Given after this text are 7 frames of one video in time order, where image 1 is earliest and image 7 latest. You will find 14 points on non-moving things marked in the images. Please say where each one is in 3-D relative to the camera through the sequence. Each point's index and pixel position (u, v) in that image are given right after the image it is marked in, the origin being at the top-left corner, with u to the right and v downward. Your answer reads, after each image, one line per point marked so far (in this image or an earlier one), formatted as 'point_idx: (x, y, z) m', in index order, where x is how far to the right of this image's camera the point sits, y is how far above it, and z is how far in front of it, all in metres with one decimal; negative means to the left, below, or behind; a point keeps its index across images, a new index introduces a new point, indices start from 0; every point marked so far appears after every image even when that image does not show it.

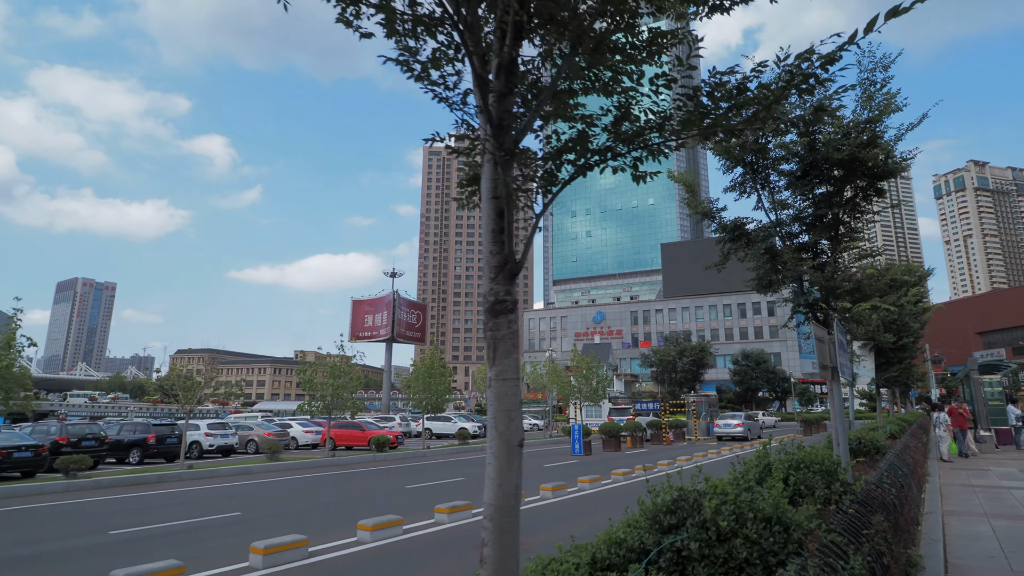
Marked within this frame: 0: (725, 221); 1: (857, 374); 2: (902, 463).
0: (+4.0, +1.3, +10.8) m
1: (+9.5, -2.4, +15.7) m
2: (+6.4, -2.9, +9.5) m
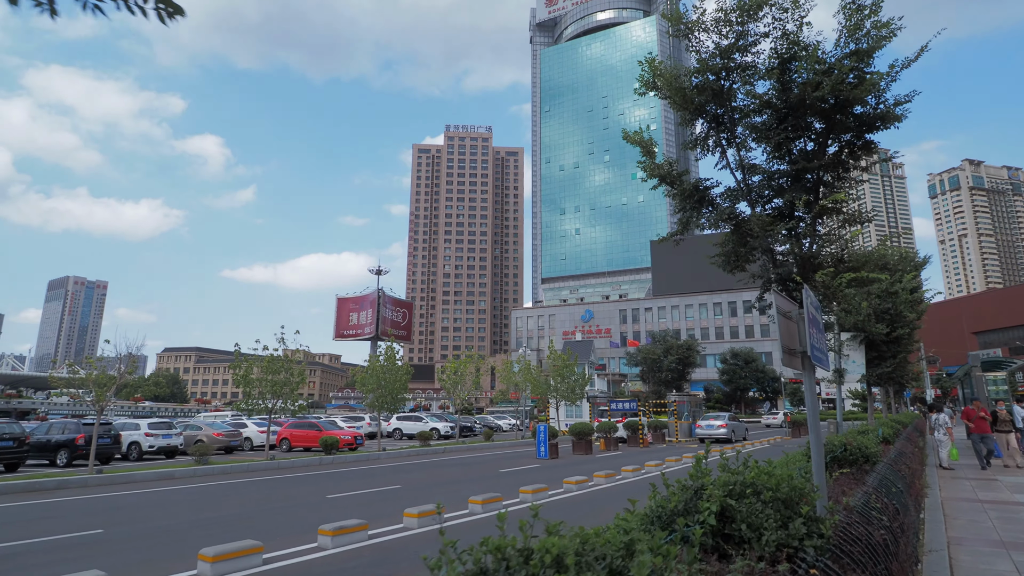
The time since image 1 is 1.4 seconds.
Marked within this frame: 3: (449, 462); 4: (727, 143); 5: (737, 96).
0: (+2.7, +1.7, +9.0) m
1: (+8.1, -2.0, +14.0) m
2: (+5.1, -2.5, +7.8) m
3: (-2.1, -5.8, +19.1) m
4: (+3.3, +2.3, +9.0) m
5: (+3.4, +2.9, +8.7) m
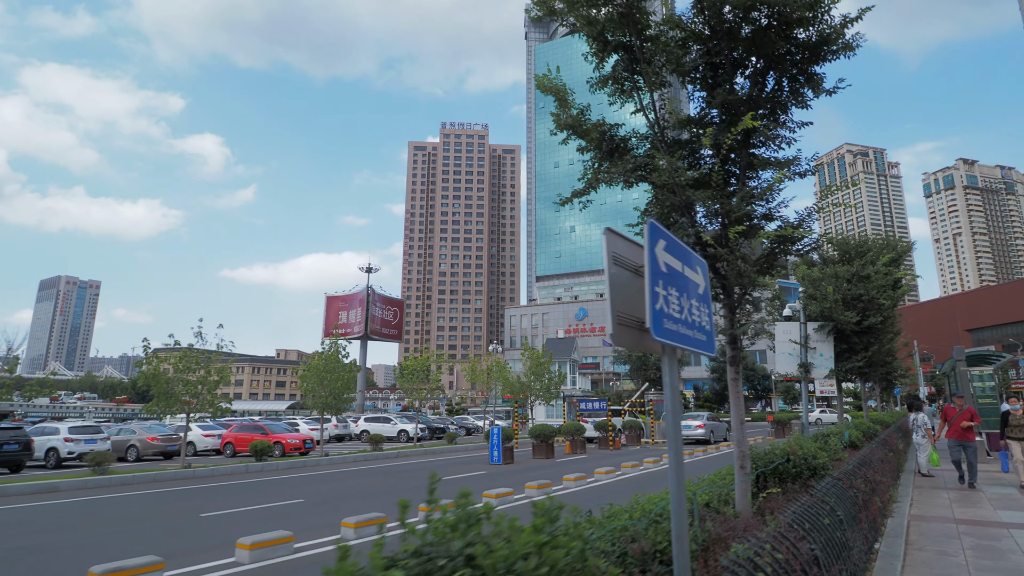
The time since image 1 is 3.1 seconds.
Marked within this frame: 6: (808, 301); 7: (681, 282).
0: (+1.0, +2.0, +7.3) m
1: (+6.4, -1.6, +12.3) m
2: (+3.4, -2.2, +6.0) m
3: (-3.8, -5.5, +17.4) m
4: (+1.6, +2.6, +7.3) m
5: (+1.7, +3.2, +6.9) m
6: (+7.0, -0.3, +13.6) m
7: (+1.0, 0.0, +3.4) m
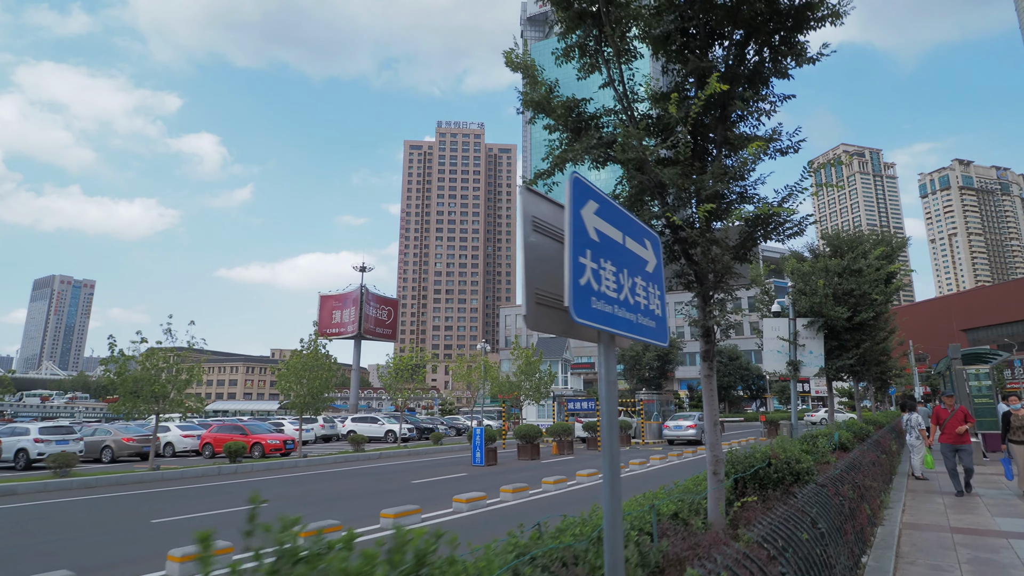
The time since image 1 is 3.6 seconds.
0: (+0.5, +2.1, +6.7) m
1: (+5.9, -1.5, +11.7) m
2: (+3.0, -2.1, +5.5) m
3: (-4.3, -5.3, +16.8) m
4: (+1.1, +2.8, +6.7) m
5: (+1.2, +3.3, +6.4) m
6: (+6.5, -0.1, +13.1) m
7: (+0.5, +0.2, +2.8) m
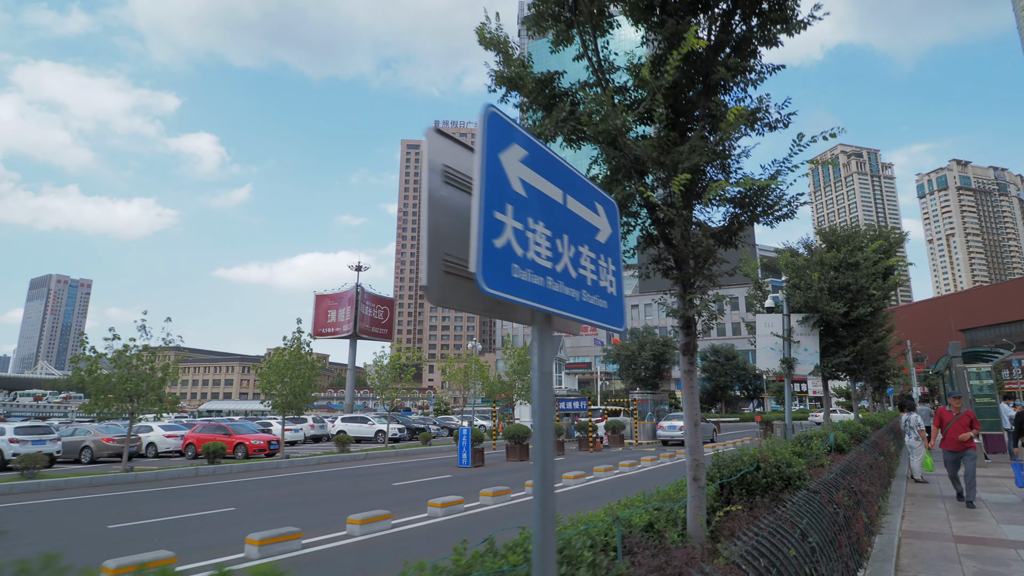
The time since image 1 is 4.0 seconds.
0: (+0.1, +2.2, +6.2) m
1: (+5.5, -1.4, +11.2) m
2: (+2.6, -2.0, +5.0) m
3: (-4.7, -5.2, +16.2) m
4: (+0.8, +2.9, +6.2) m
5: (+0.9, +3.5, +5.9) m
6: (+6.1, 0.0, +12.6) m
7: (+0.2, +0.3, +2.3) m
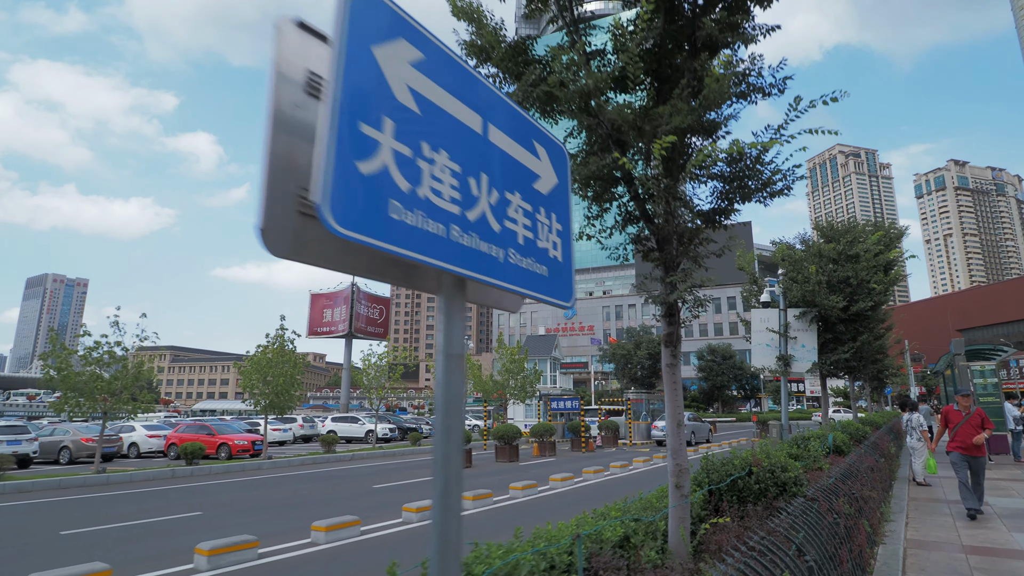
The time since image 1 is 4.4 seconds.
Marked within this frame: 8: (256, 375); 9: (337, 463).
0: (-0.2, +2.4, +5.6) m
1: (+5.2, -1.3, +10.7) m
2: (+2.3, -1.8, +4.4) m
3: (-5.0, -5.1, +15.7) m
4: (+0.5, +3.0, +5.6) m
5: (+0.6, +3.6, +5.3) m
6: (+5.8, +0.1, +12.0) m
7: (-0.1, +0.4, +1.7) m
8: (-8.5, -2.9, +19.0) m
9: (-5.7, -5.7, +18.8) m
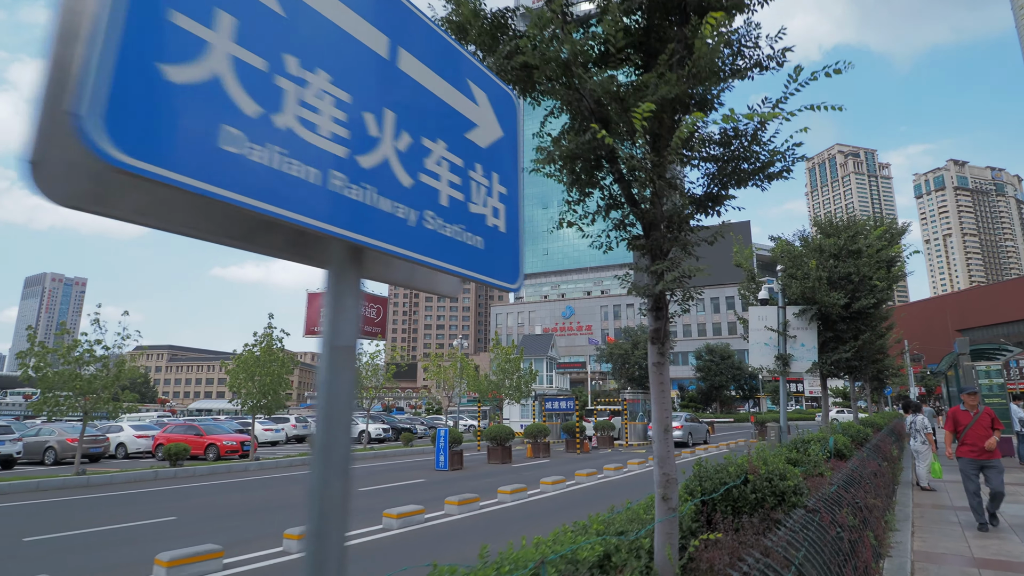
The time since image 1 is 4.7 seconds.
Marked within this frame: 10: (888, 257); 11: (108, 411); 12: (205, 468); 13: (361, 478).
0: (-0.4, +2.4, +5.2) m
1: (+5.0, -1.2, +10.3) m
2: (+2.1, -1.8, +4.0) m
3: (-5.2, -5.0, +15.2) m
4: (+0.3, +3.1, +5.2) m
5: (+0.4, +3.7, +4.9) m
6: (+5.6, +0.1, +11.6) m
7: (-0.3, +0.5, +1.3) m
8: (-8.7, -2.8, +18.6) m
9: (-6.0, -5.7, +18.4) m
10: (+7.7, +0.6, +11.8) m
11: (-10.6, -3.3, +15.4) m
12: (-9.2, -5.4, +17.2) m
13: (-4.0, -4.9, +15.0) m
